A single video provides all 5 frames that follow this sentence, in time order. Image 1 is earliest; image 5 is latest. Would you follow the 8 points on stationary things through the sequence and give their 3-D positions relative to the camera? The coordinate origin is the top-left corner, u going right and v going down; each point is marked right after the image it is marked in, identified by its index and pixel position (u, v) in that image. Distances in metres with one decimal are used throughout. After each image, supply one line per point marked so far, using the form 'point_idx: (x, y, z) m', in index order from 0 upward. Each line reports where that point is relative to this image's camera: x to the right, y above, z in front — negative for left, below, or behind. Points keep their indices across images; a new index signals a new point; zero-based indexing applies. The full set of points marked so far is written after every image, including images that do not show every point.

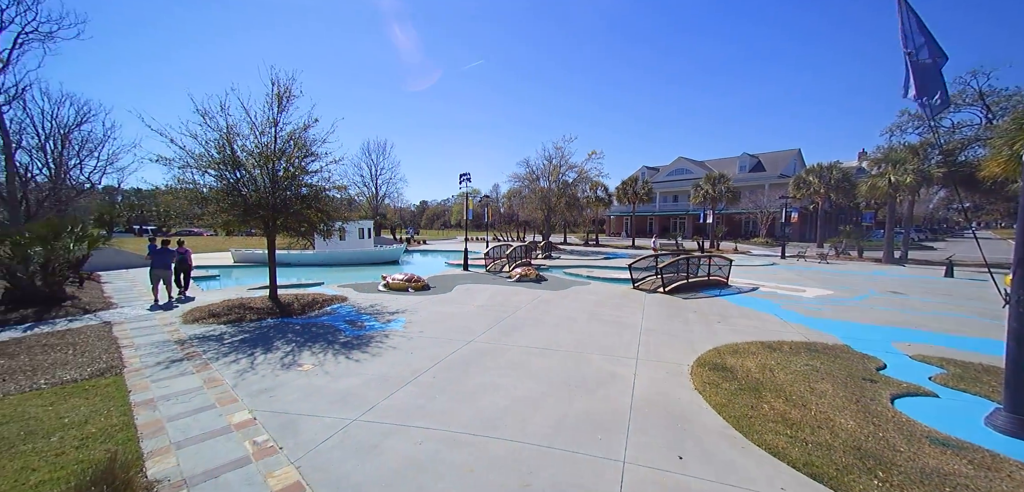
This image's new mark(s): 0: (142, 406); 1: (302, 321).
0: (-4.2, -1.8, +4.6) m
1: (-4.5, -1.6, +8.5) m
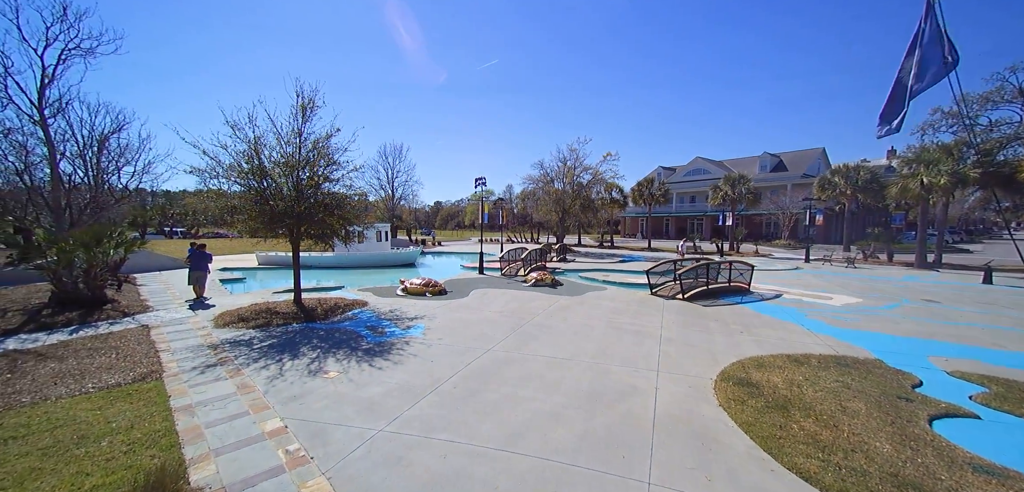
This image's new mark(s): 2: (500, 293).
0: (-4.0, -2.0, +4.8) m
1: (-4.1, -1.8, +8.8) m
2: (-0.4, -1.5, +12.9) m
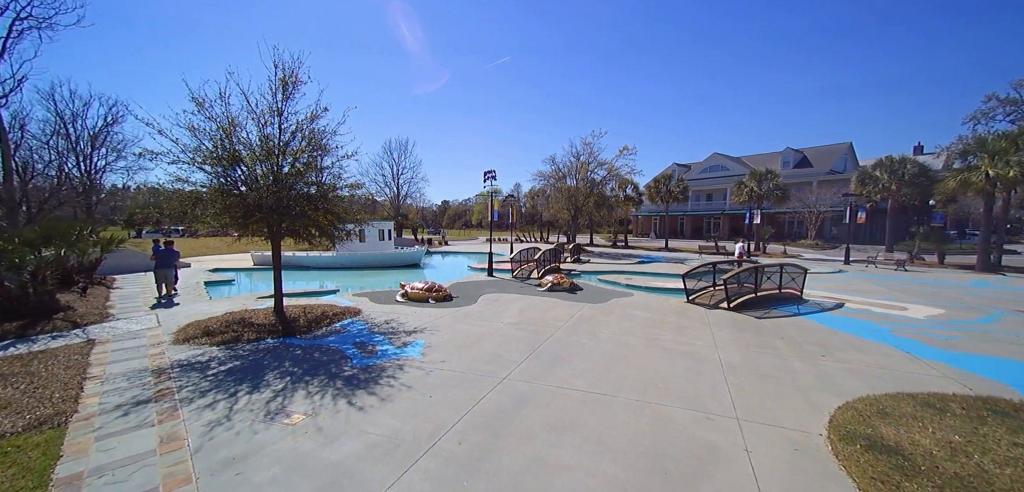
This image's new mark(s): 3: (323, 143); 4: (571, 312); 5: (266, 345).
0: (-3.7, -2.0, +3.3) m
1: (-3.8, -1.8, +7.3) m
2: (+0.1, -1.5, +11.4) m
3: (-4.2, +2.3, +8.8) m
4: (+1.4, -1.6, +9.8) m
5: (-4.3, -1.7, +7.0) m
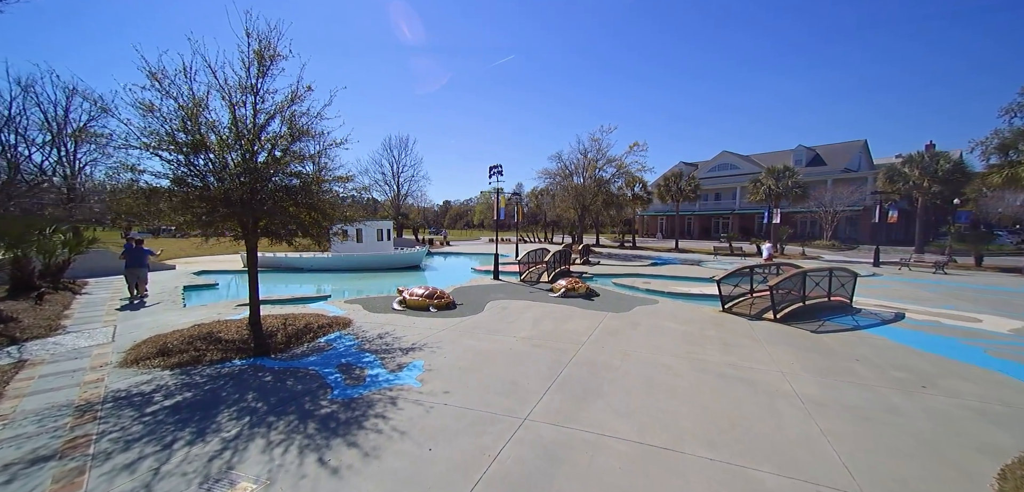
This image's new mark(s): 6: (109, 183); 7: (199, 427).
0: (-3.5, -2.0, +2.0) m
1: (-3.5, -1.8, +6.0) m
2: (+0.3, -1.6, +10.1) m
3: (-3.9, +2.2, +7.5) m
4: (+1.7, -1.6, +8.5) m
5: (-4.1, -1.8, +5.8) m
6: (-6.7, +1.1, +6.8) m
7: (-3.2, -1.9, +4.1) m
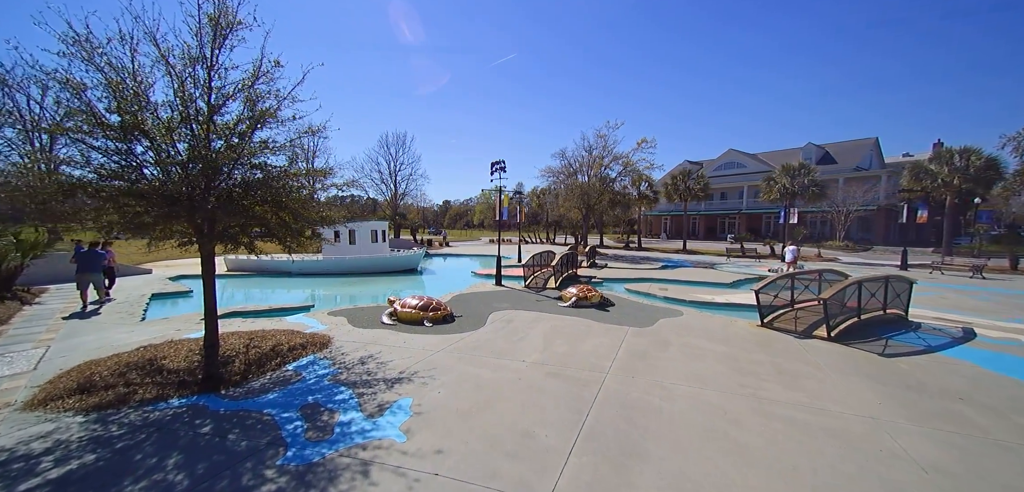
0: (-3.3, -2.1, +0.8) m
1: (-3.4, -1.9, +4.7) m
2: (+0.5, -1.7, +8.8) m
3: (-3.8, +2.1, +6.2) m
4: (+1.8, -1.7, +7.2) m
5: (-3.9, -1.9, +4.5) m
6: (-6.6, +1.0, +5.5) m
7: (-3.1, -2.0, +2.9) m
